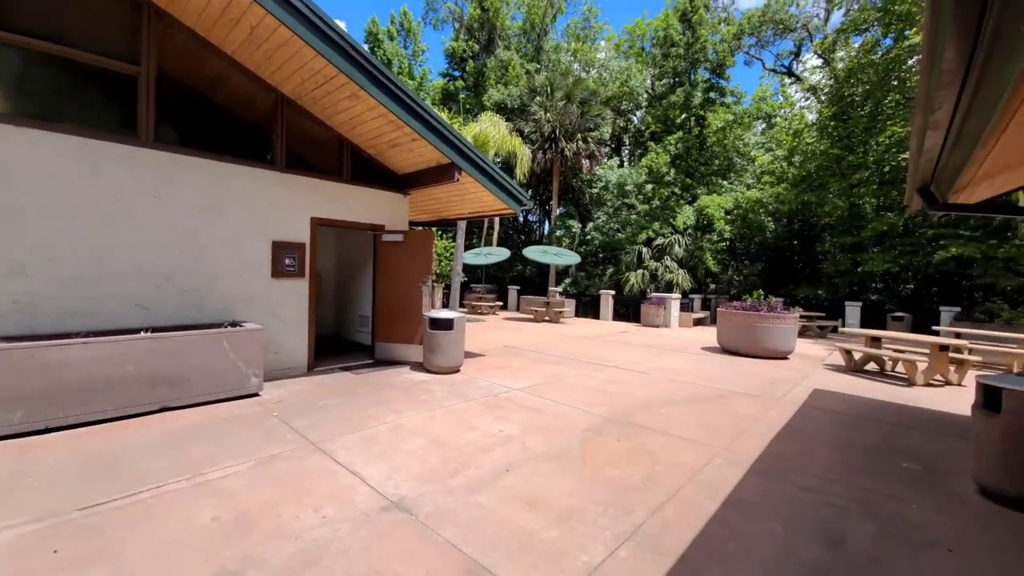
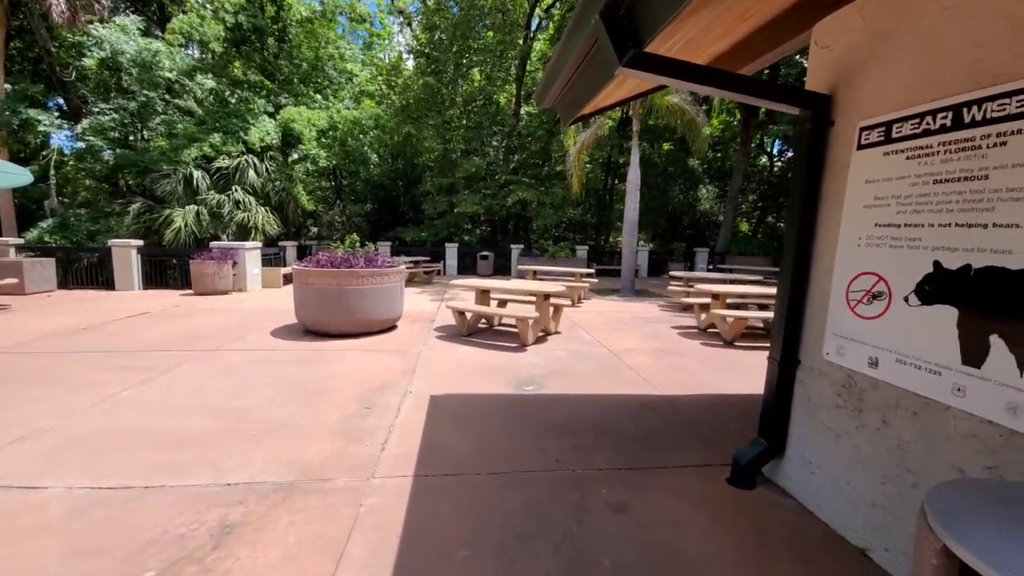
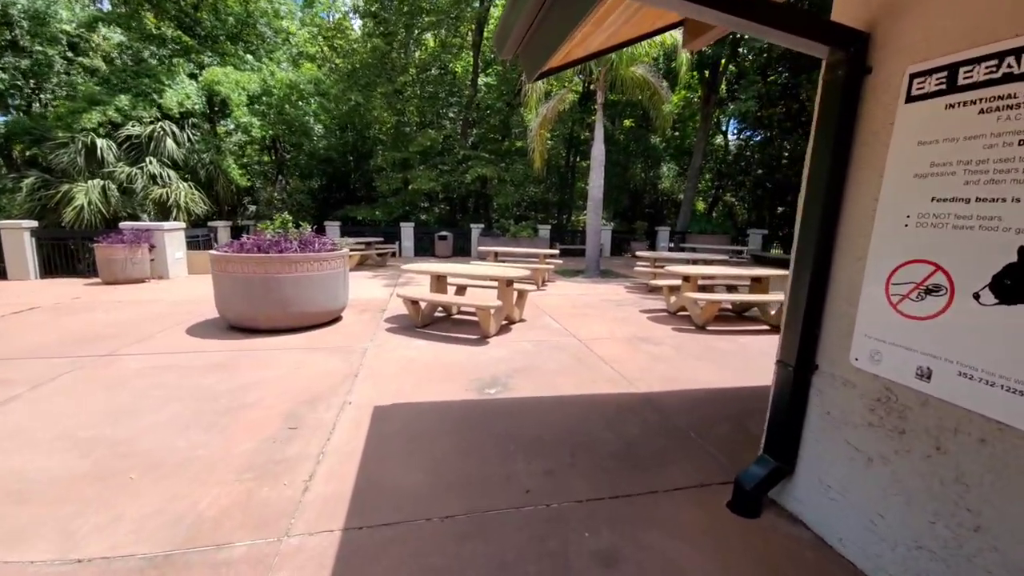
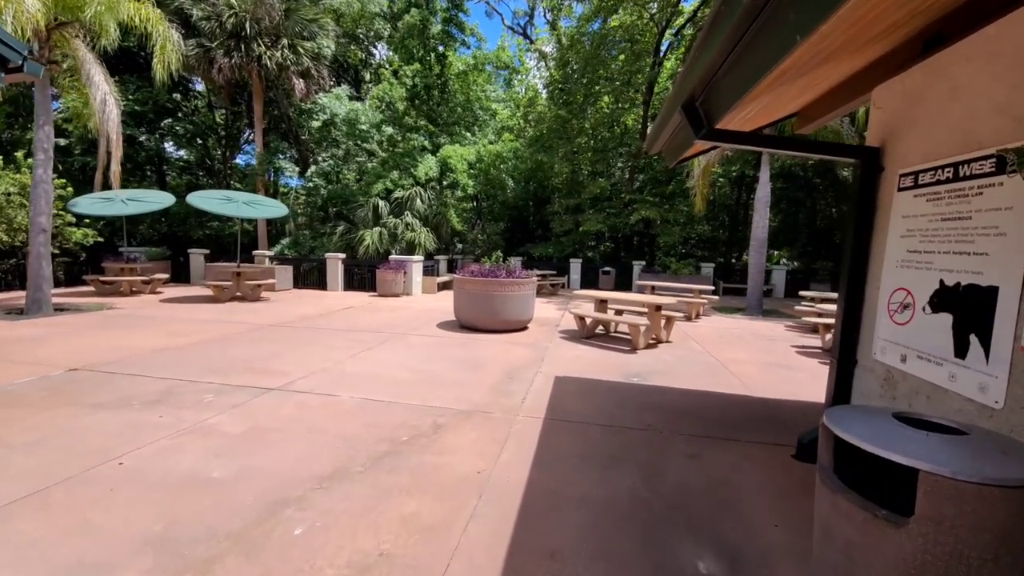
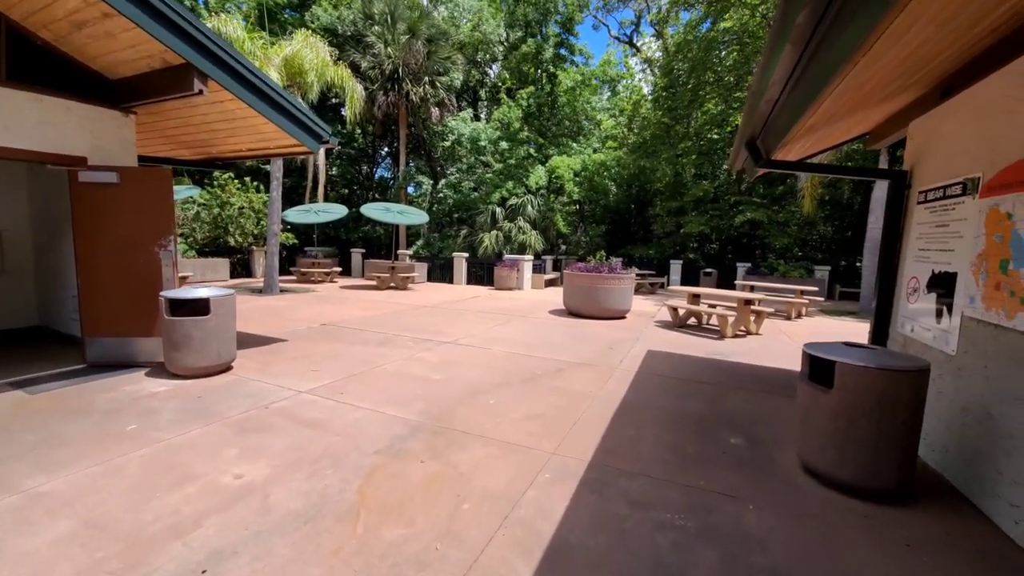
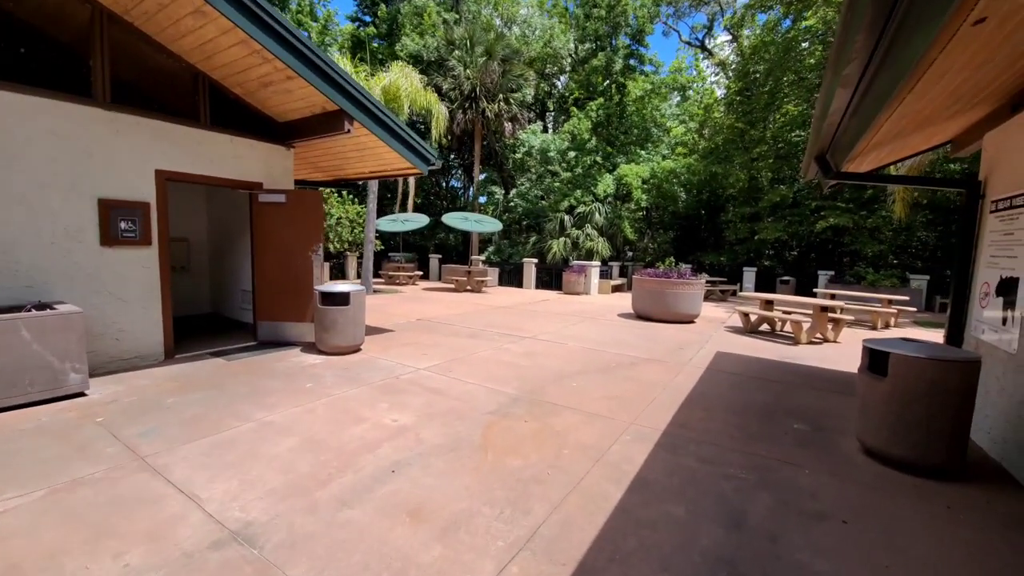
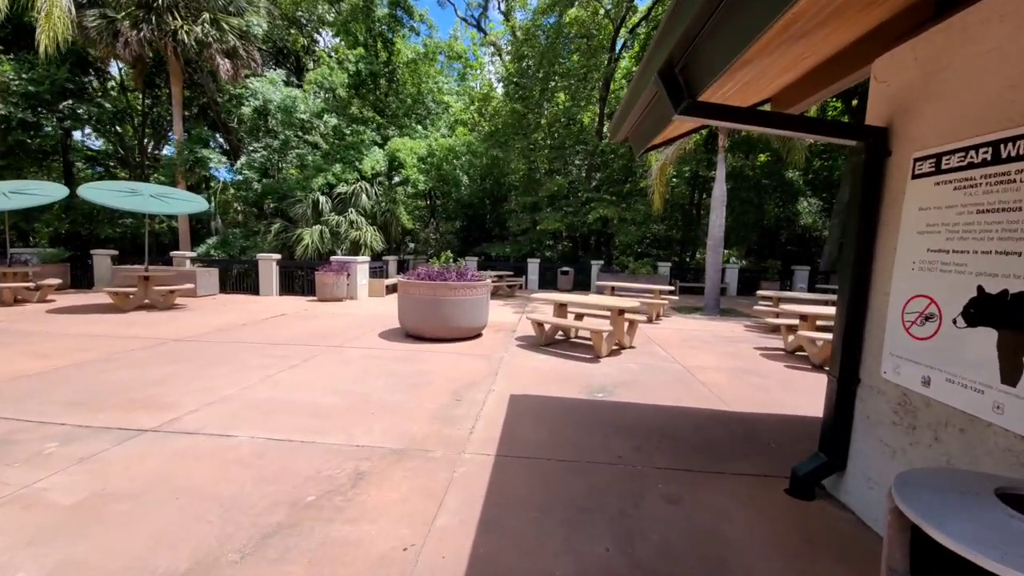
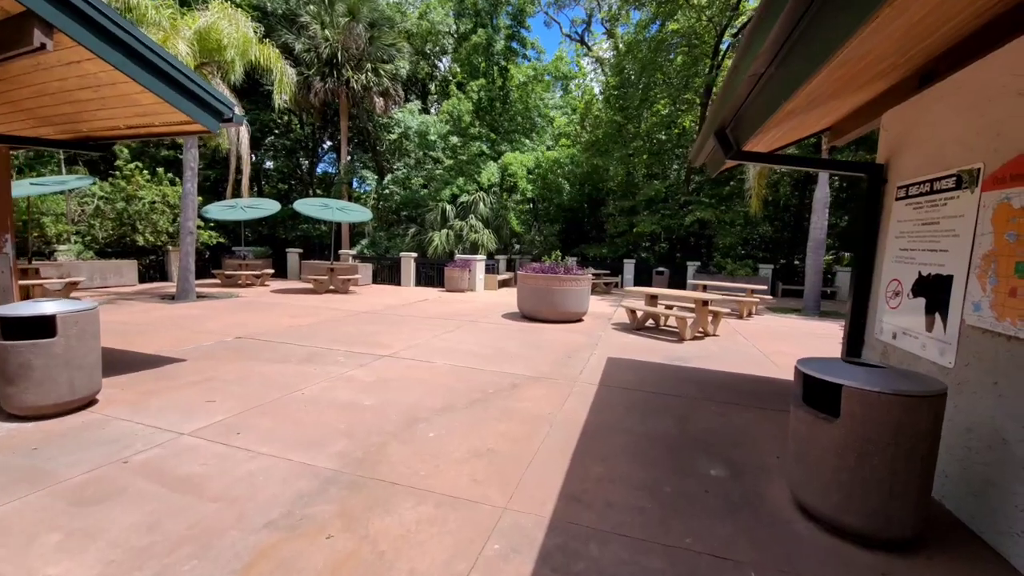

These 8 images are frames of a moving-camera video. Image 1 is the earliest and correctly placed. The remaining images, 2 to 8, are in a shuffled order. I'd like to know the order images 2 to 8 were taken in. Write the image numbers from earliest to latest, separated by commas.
6, 5, 8, 4, 7, 2, 3
